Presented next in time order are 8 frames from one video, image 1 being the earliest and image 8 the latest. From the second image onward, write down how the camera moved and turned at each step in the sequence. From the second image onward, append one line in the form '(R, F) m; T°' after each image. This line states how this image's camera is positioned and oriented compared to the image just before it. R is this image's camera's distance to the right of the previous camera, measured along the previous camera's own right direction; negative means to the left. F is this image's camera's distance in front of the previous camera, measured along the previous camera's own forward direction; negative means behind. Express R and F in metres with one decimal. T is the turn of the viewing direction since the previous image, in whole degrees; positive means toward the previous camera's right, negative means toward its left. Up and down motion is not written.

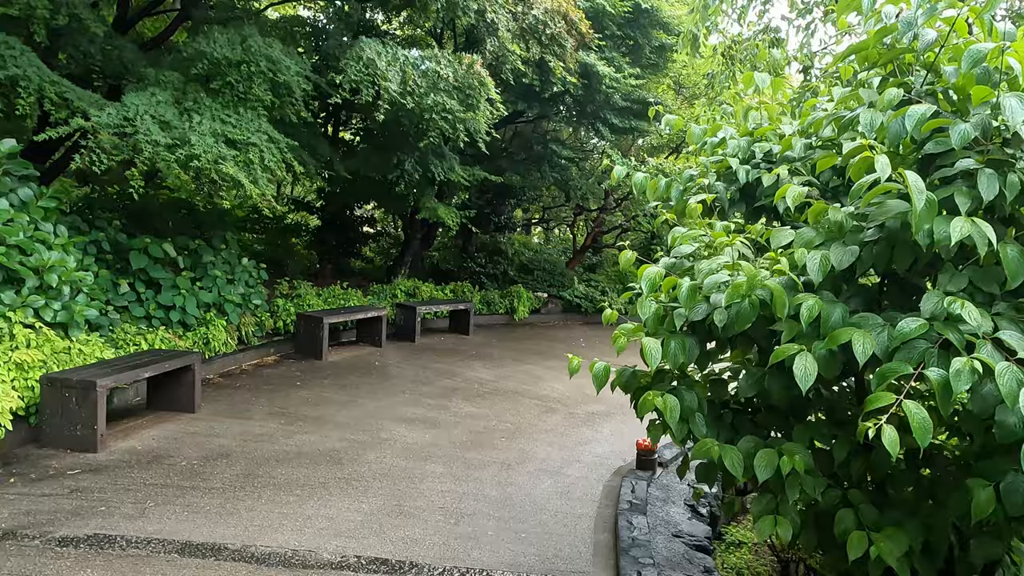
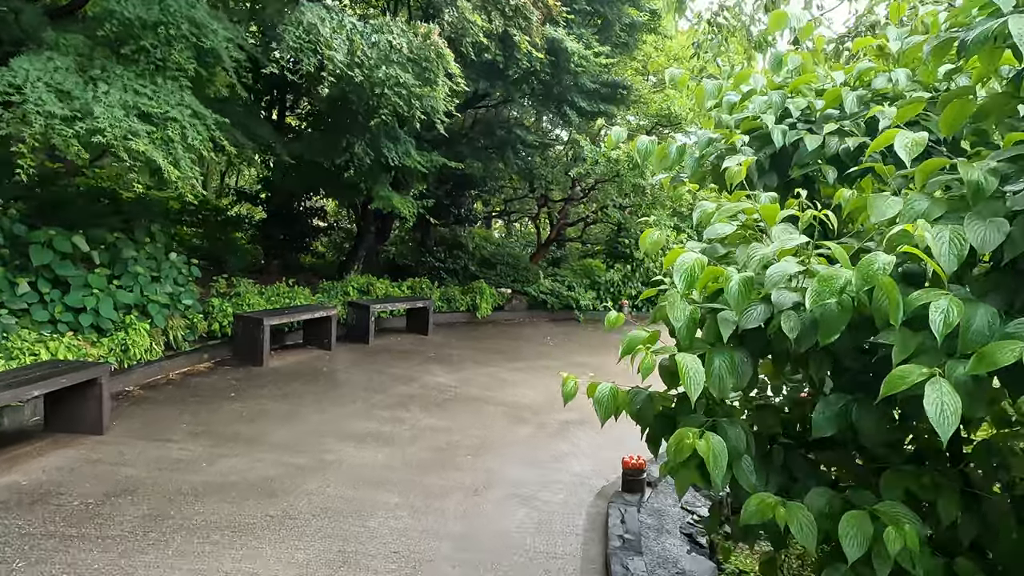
(0.0, +0.6) m; +3°
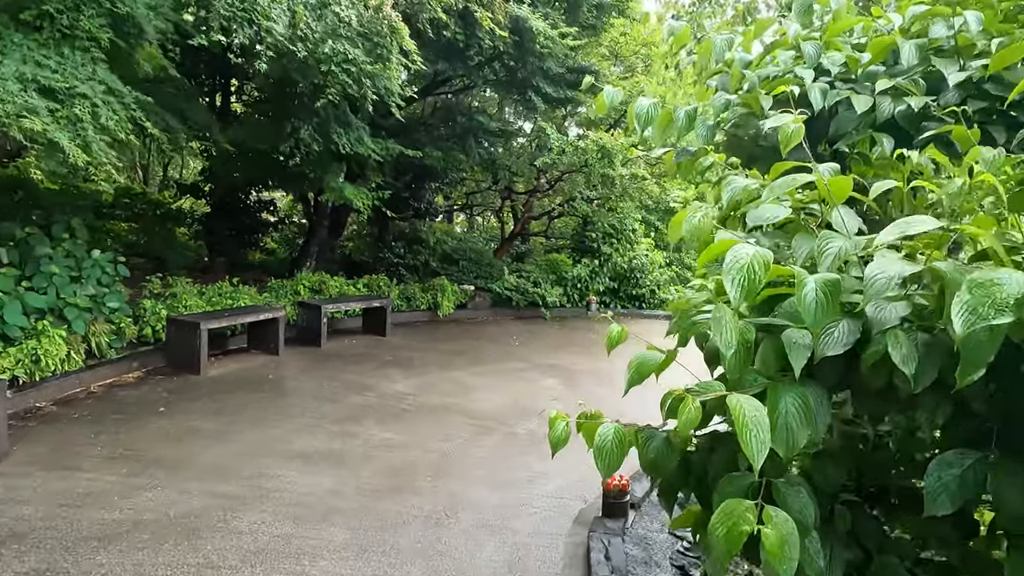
(0.0, +0.5) m; +3°
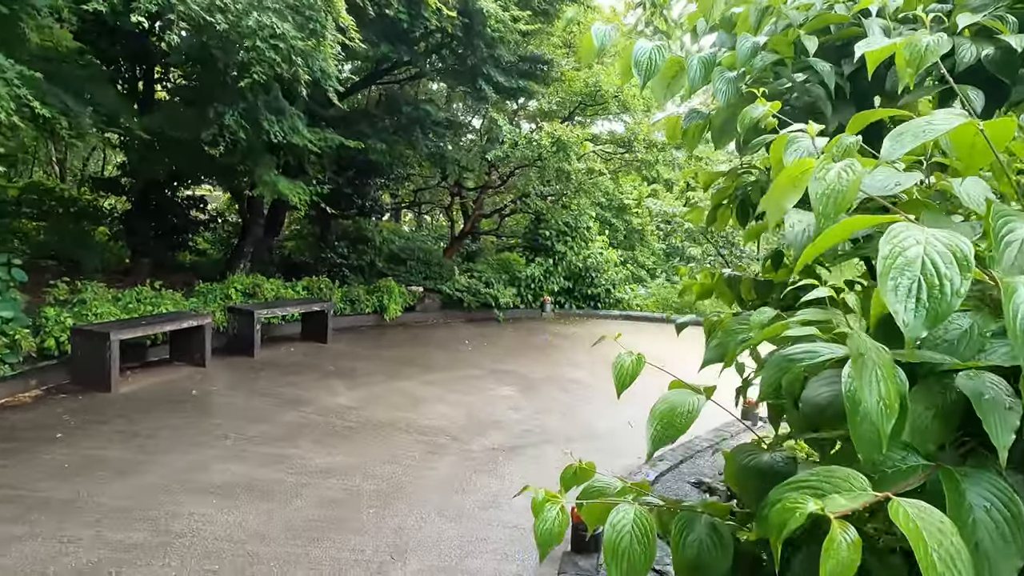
(0.0, +0.4) m; +4°
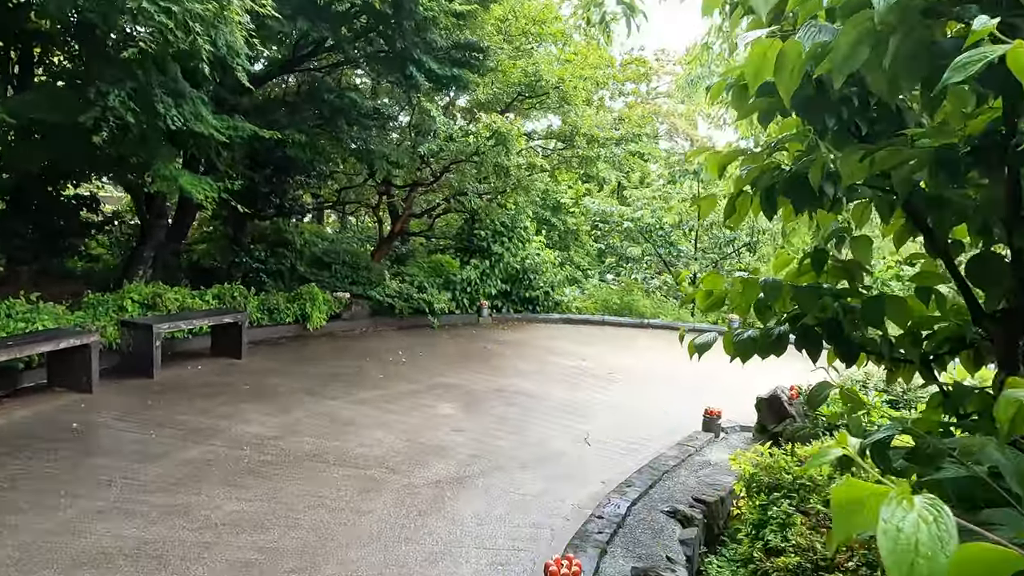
(-0.1, +0.5) m; +6°
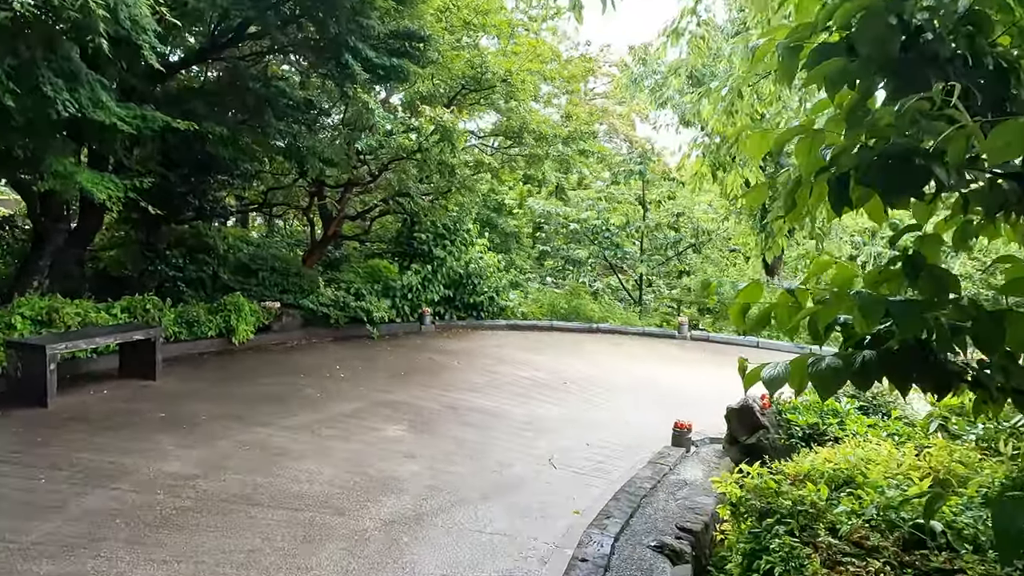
(-0.1, +0.5) m; +6°
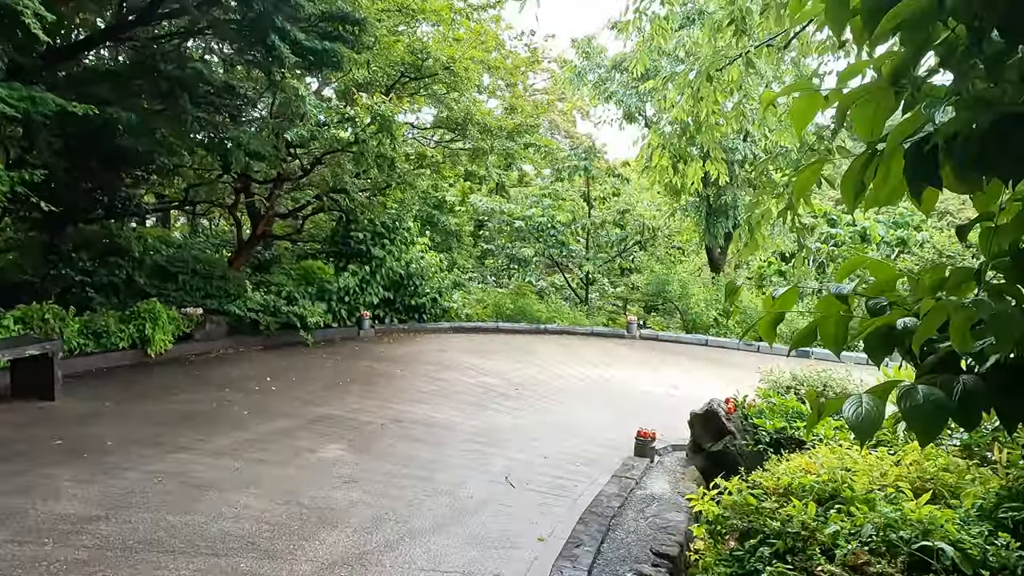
(-0.1, +0.4) m; +5°
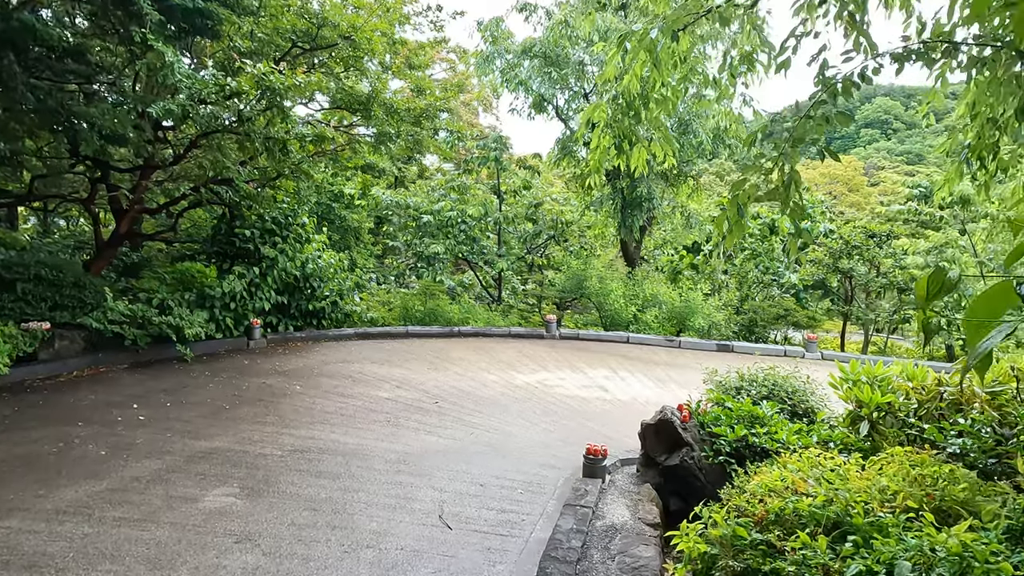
(-0.2, +0.6) m; +9°
